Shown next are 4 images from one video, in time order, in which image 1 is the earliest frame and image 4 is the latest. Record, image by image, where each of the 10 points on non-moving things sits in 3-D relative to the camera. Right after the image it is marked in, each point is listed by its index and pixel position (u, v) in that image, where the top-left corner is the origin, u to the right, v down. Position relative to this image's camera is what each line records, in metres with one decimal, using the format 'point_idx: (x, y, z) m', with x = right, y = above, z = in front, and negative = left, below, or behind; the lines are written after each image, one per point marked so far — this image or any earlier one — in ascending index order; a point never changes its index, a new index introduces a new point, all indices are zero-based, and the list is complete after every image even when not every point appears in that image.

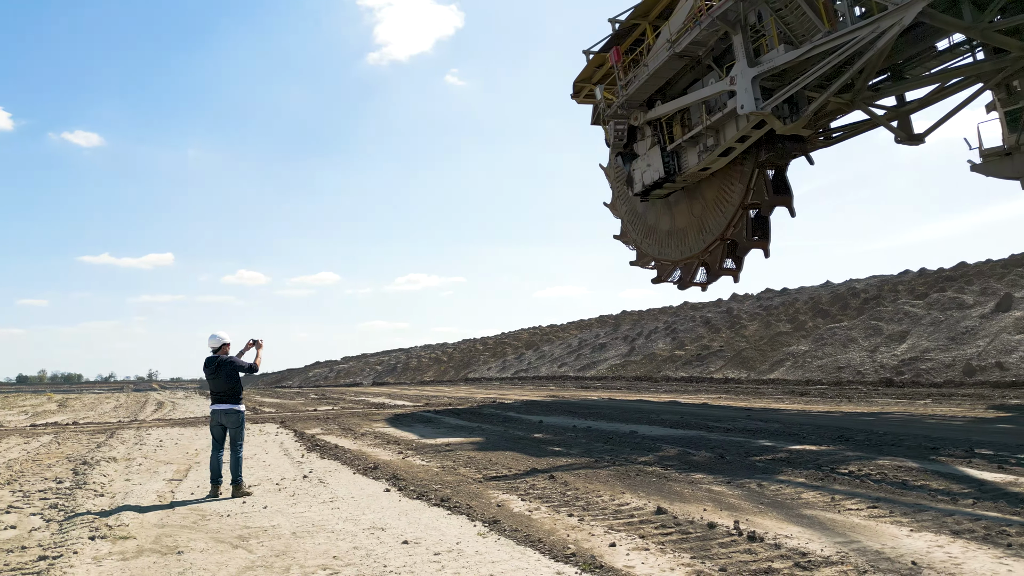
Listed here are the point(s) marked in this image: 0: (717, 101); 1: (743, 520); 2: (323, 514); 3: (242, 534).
0: (+4.1, +3.7, +14.3) m
1: (+1.0, -1.0, +3.2) m
2: (-0.9, -1.1, +3.6) m
3: (-1.2, -1.1, +3.2) m
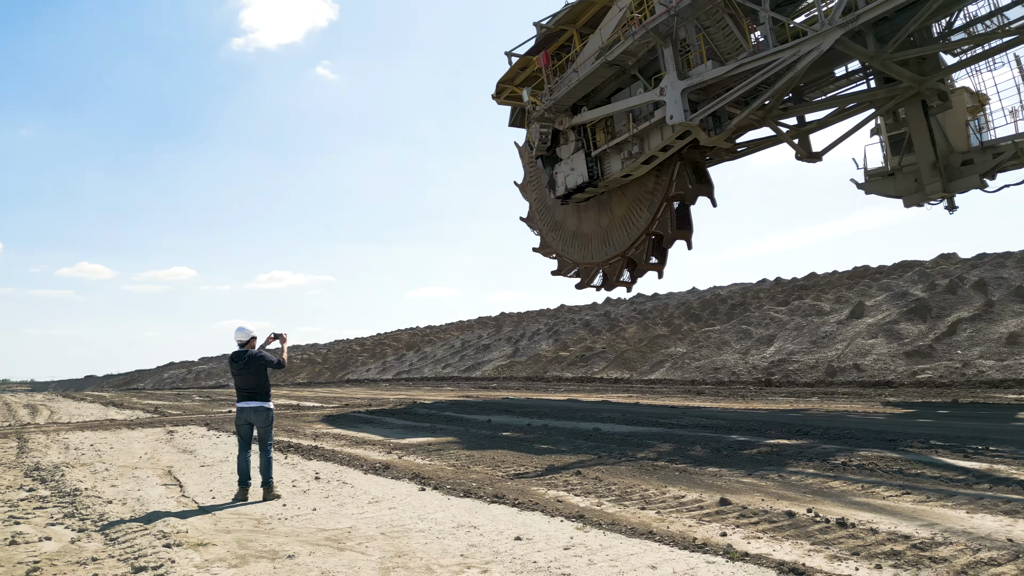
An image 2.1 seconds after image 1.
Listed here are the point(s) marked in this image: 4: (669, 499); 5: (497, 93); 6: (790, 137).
0: (+2.7, +3.6, +14.9) m
1: (+1.4, -1.0, +3.4) m
2: (-0.6, -1.1, +3.5) m
3: (-0.8, -1.0, +3.0) m
4: (+0.8, -1.1, +3.8) m
5: (-0.4, +4.9, +18.2) m
6: (+6.4, +3.5, +16.8) m
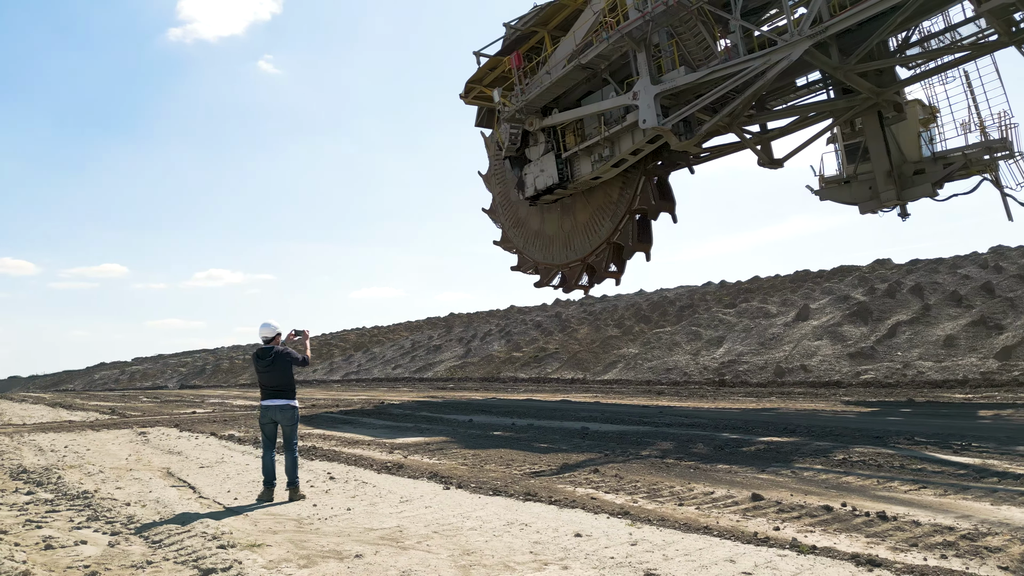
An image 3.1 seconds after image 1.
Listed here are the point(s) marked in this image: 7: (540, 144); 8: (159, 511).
0: (+2.1, +3.6, +15.0) m
1: (+1.6, -1.0, +3.5) m
2: (-0.4, -1.1, +3.4) m
3: (-0.5, -1.0, +3.0) m
4: (+1.0, -1.1, +3.8) m
5: (-1.1, +4.9, +18.1) m
6: (+5.7, +3.4, +17.2) m
7: (+0.6, +3.4, +16.9) m
8: (-1.7, -1.1, +3.5) m
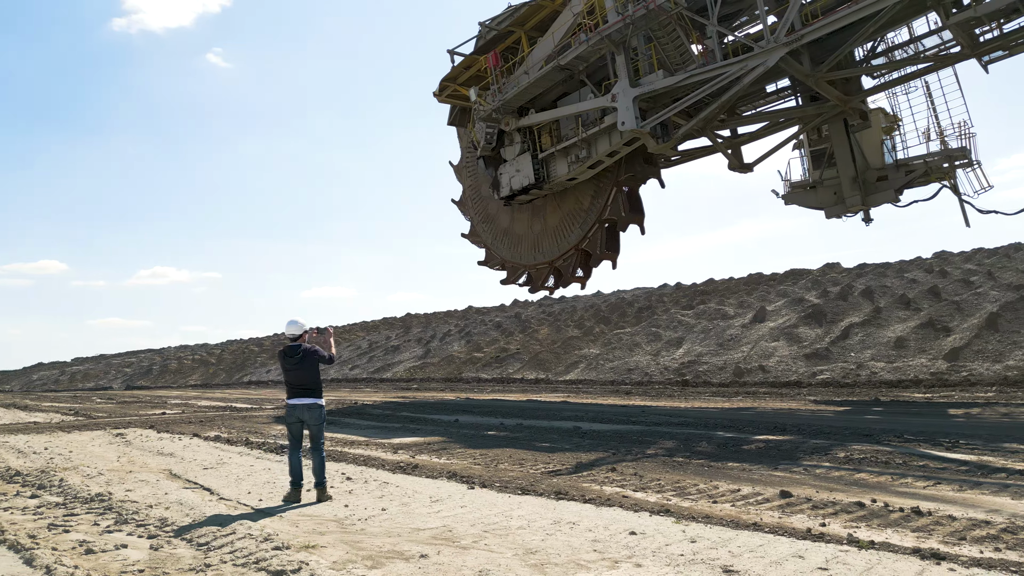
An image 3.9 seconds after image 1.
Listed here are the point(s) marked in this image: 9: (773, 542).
0: (+1.7, +3.6, +15.1) m
1: (+1.8, -1.0, +3.6) m
2: (-0.2, -1.1, +3.4) m
3: (-0.3, -1.0, +2.9) m
4: (+1.1, -1.1, +3.9) m
5: (-1.8, +4.9, +18.0) m
6: (+5.1, +3.4, +17.5) m
7: (+0.1, +3.4, +16.9) m
8: (-1.5, -1.1, +3.4) m
9: (+0.9, -0.9, +2.7) m
